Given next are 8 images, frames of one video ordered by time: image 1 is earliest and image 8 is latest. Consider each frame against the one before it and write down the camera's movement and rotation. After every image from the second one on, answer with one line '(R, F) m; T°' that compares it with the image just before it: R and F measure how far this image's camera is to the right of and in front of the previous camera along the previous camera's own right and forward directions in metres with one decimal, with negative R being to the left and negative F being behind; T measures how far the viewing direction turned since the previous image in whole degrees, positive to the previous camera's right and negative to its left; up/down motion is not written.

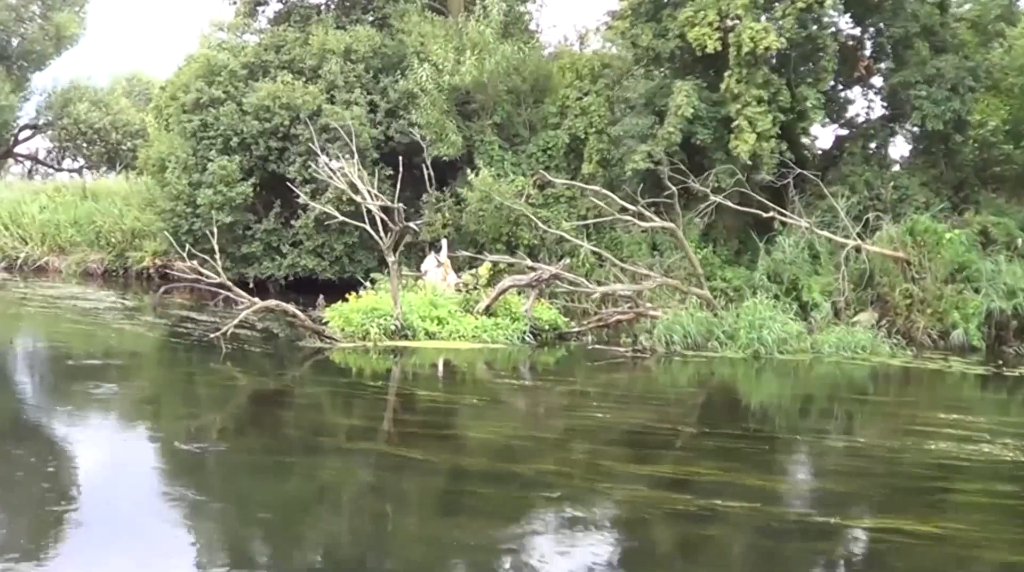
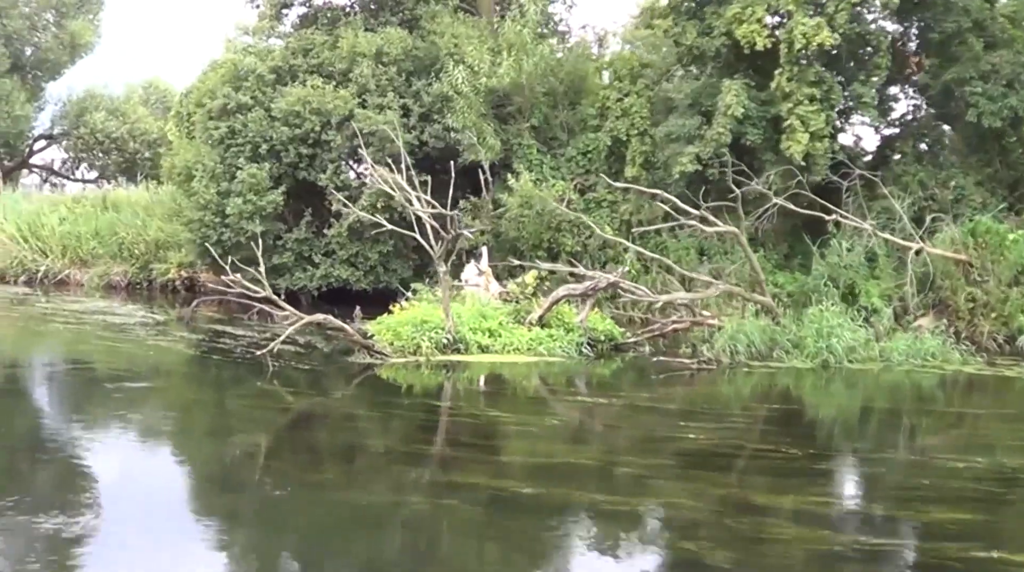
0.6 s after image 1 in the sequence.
(-0.6, +0.6) m; 0°
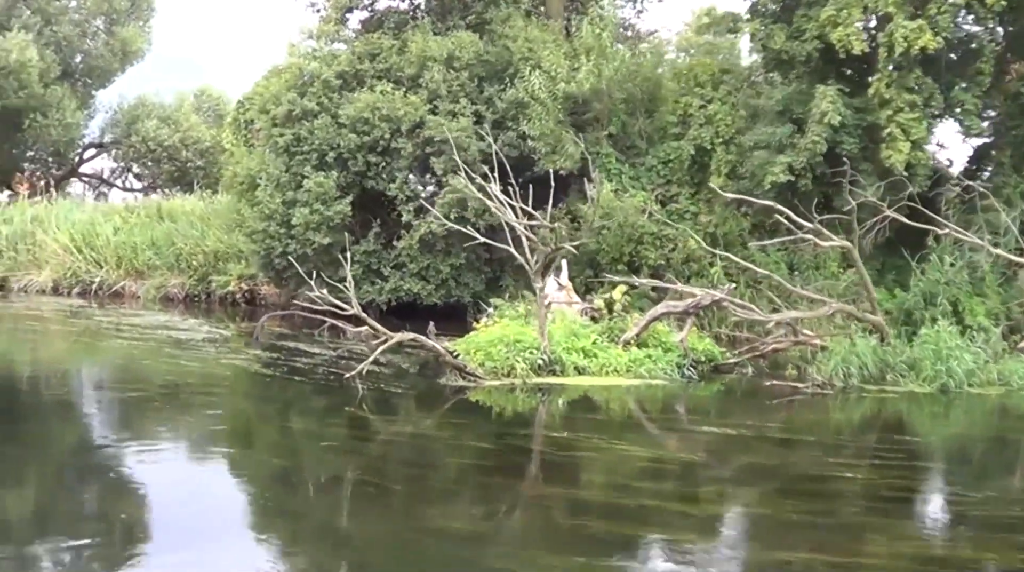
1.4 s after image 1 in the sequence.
(-0.7, +0.7) m; -1°
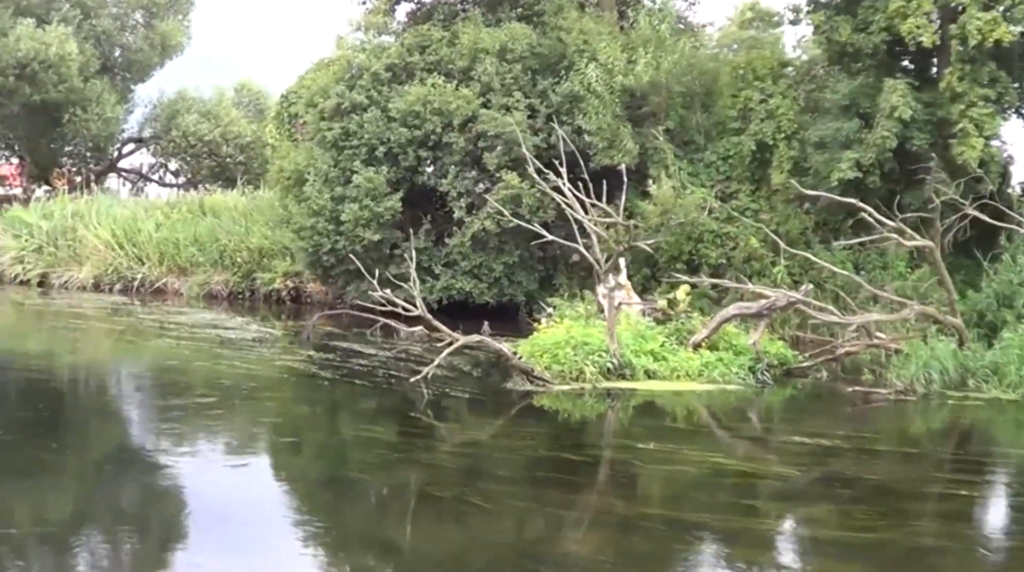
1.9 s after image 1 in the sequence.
(-0.4, +0.4) m; -1°
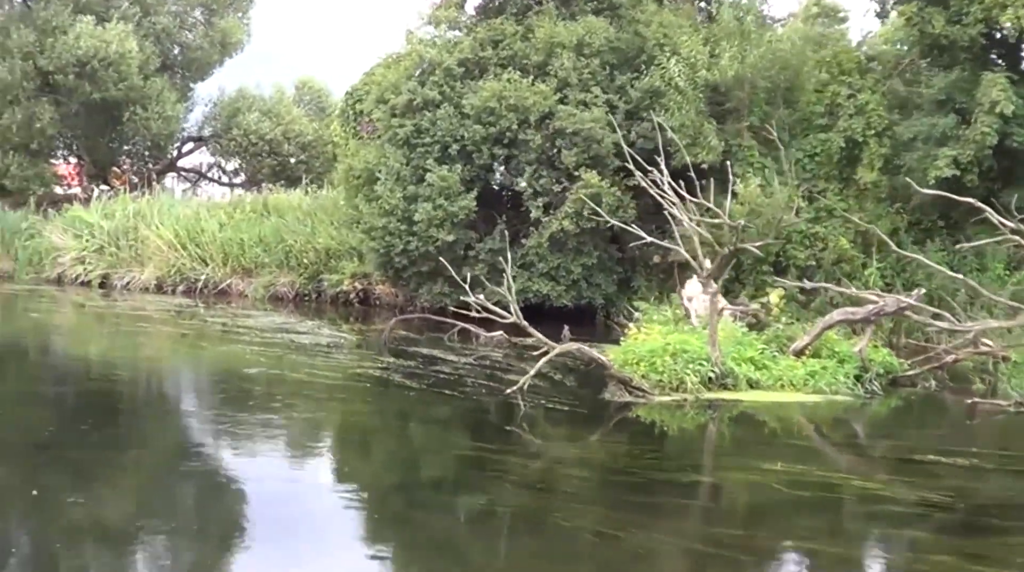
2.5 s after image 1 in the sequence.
(-0.5, +0.5) m; -2°
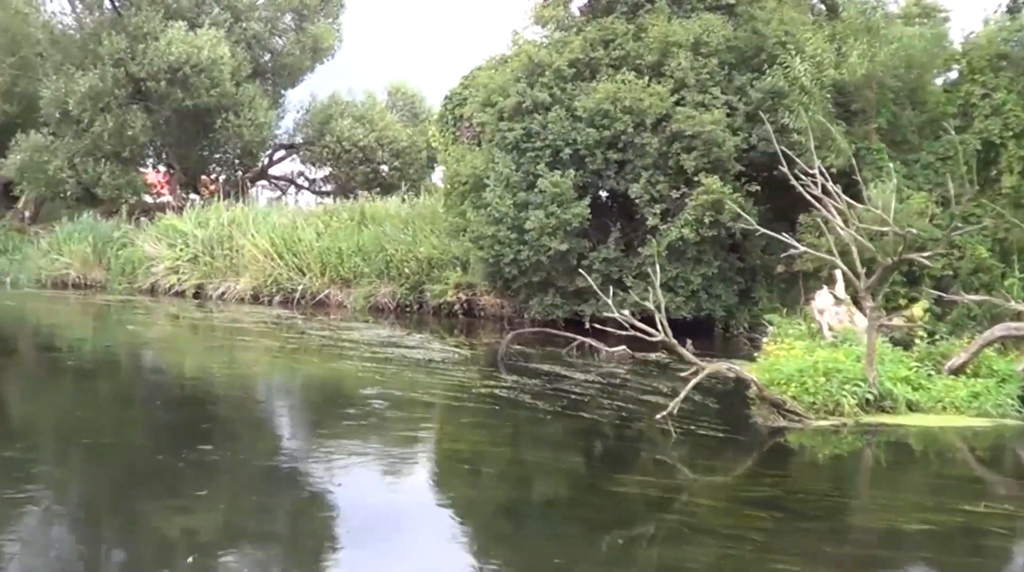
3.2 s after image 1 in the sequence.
(-0.7, +0.7) m; -3°
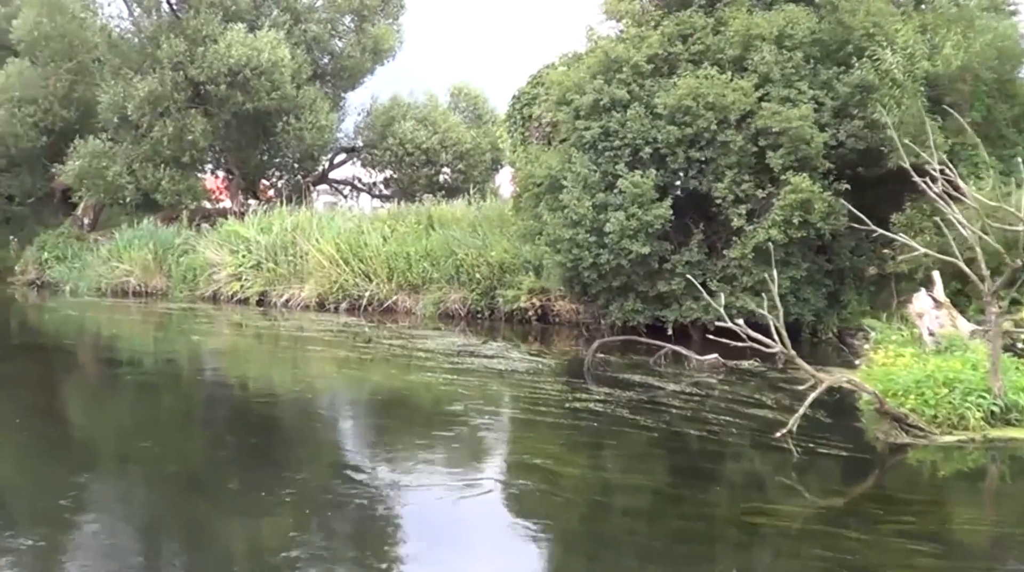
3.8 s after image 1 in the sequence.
(-0.4, +0.5) m; -2°
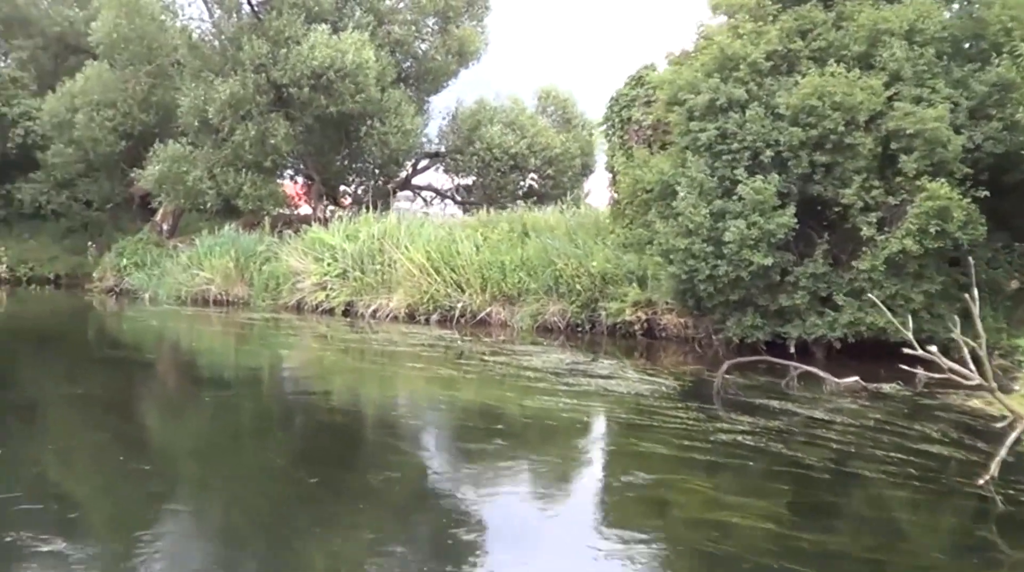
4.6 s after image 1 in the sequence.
(-0.6, +0.8) m; -3°
